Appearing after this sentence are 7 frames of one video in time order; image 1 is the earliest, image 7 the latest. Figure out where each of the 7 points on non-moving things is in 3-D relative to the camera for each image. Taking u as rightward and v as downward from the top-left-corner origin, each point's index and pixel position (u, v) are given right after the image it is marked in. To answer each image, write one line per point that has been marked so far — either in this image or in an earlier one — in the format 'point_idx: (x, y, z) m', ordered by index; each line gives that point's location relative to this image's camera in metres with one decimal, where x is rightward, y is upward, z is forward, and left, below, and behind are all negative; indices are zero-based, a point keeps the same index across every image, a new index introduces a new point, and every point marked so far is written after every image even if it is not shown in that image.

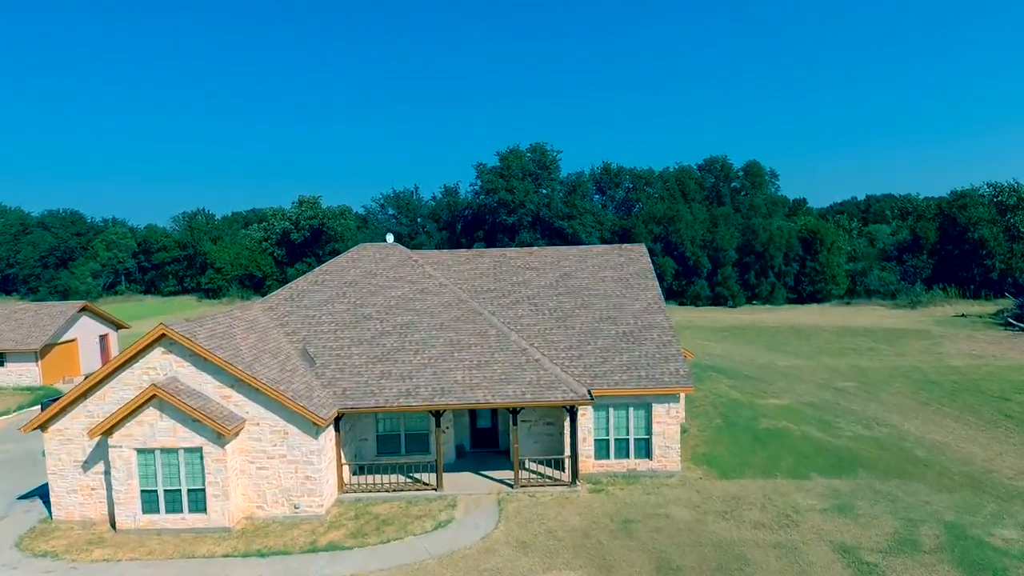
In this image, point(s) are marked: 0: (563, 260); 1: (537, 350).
0: (+1.1, +0.6, +18.1) m
1: (+0.4, -1.0, +14.4) m
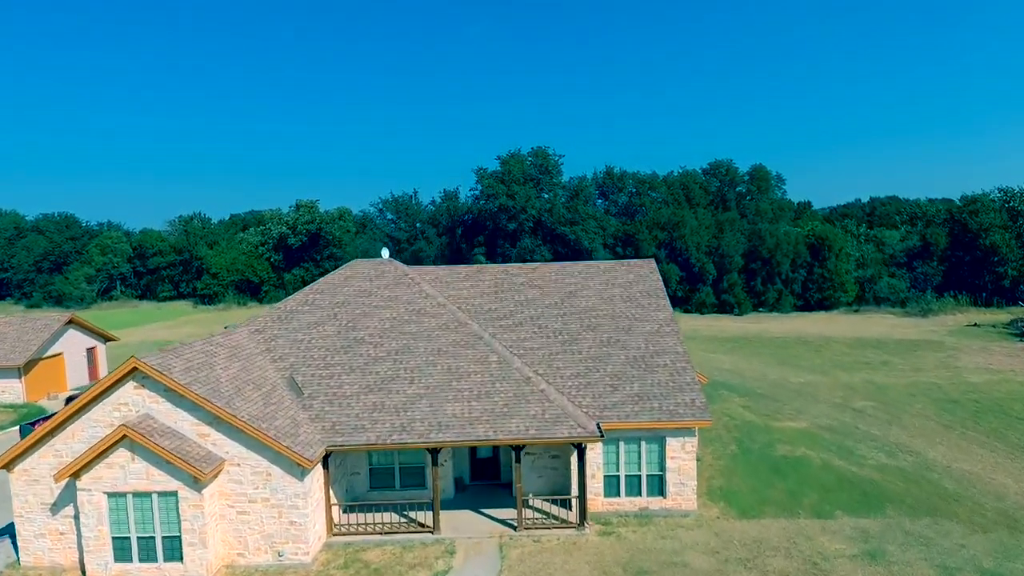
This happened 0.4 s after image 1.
0: (+1.1, +0.2, +17.1) m
1: (+0.5, -1.4, +13.4) m
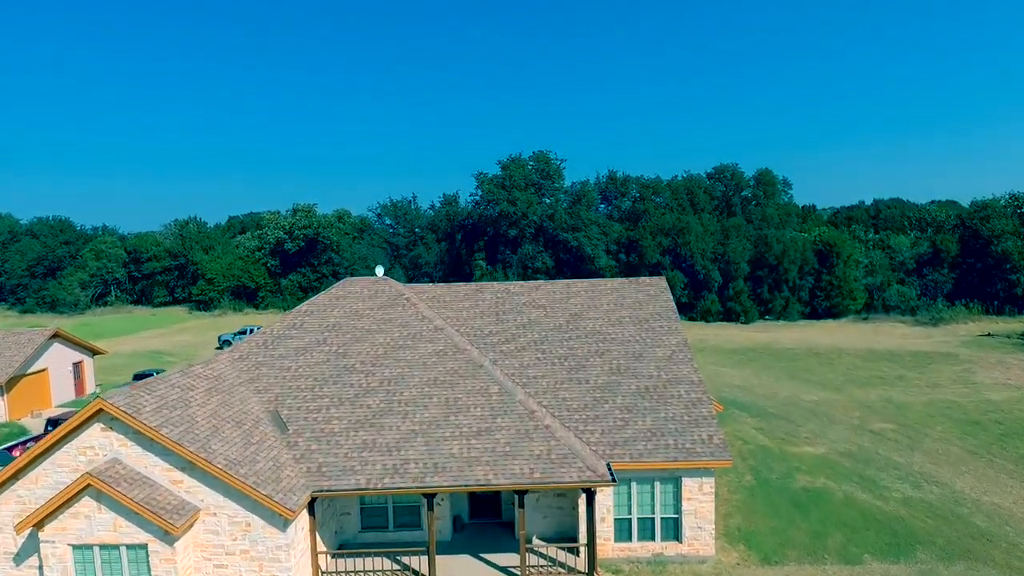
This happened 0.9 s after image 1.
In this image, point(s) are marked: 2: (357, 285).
0: (+1.2, -0.2, +16.1) m
1: (+0.5, -1.8, +12.4) m
2: (-2.9, 0.0, +16.0) m
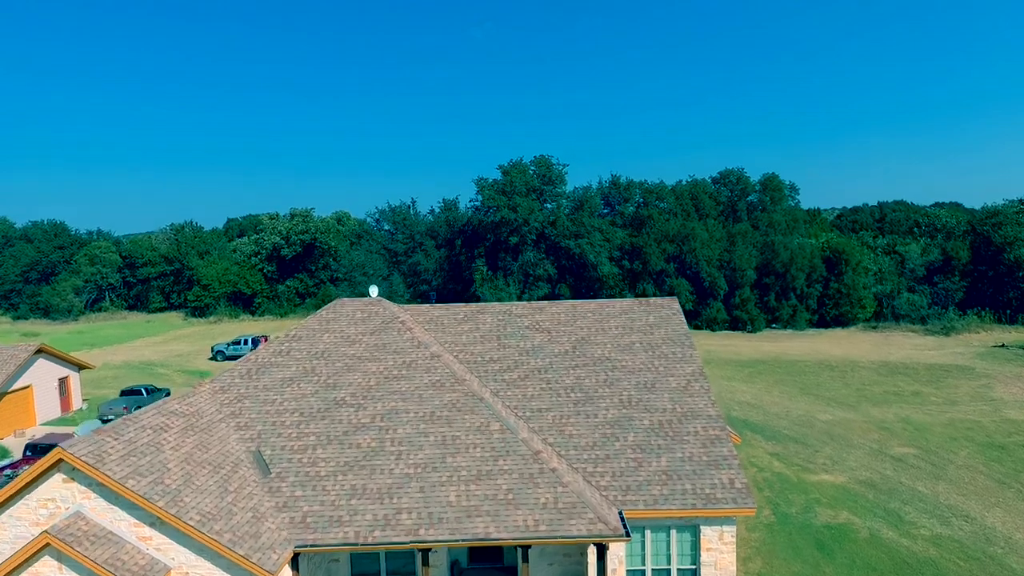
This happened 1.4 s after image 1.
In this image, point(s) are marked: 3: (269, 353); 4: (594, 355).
0: (+1.2, -0.6, +15.1) m
1: (+0.5, -2.2, +11.4) m
2: (-2.8, -0.3, +15.0) m
3: (-3.9, -1.0, +13.7) m
4: (+1.3, -1.1, +14.0) m
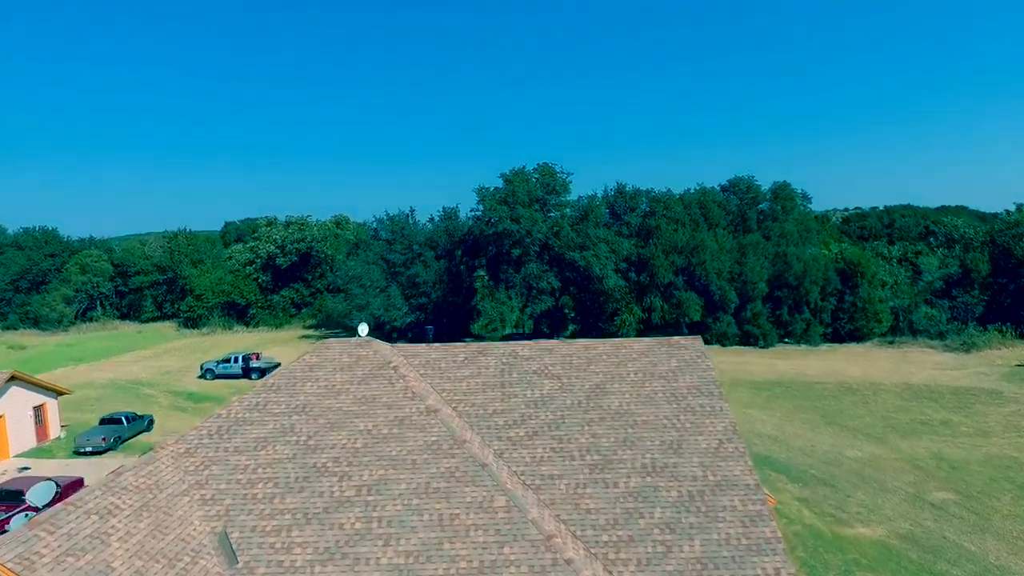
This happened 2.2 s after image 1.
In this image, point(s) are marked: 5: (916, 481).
0: (+1.3, -1.2, +13.5) m
1: (+0.6, -2.8, +9.8) m
2: (-2.7, -1.0, +13.4) m
3: (-3.8, -1.7, +12.1) m
4: (+1.4, -1.7, +12.4) m
5: (+8.9, -4.2, +19.2) m
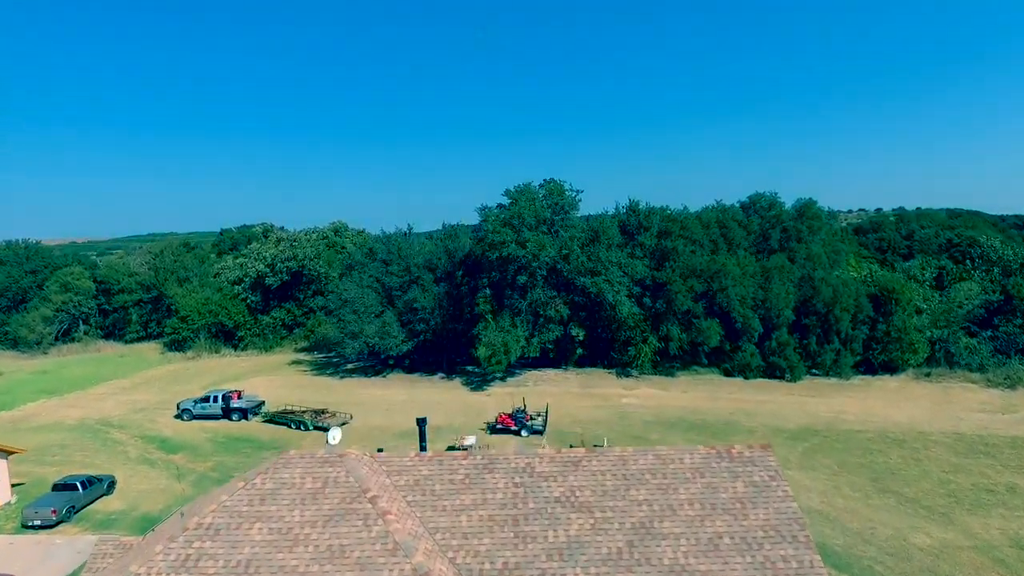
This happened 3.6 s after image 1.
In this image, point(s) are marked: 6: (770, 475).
0: (+1.5, -2.4, +10.4) m
1: (+0.8, -4.0, +6.7) m
2: (-2.6, -2.2, +10.3) m
3: (-3.6, -2.9, +9.0) m
4: (+1.6, -2.9, +9.3) m
5: (+9.1, -5.4, +16.0) m
6: (+3.1, -2.3, +10.5) m
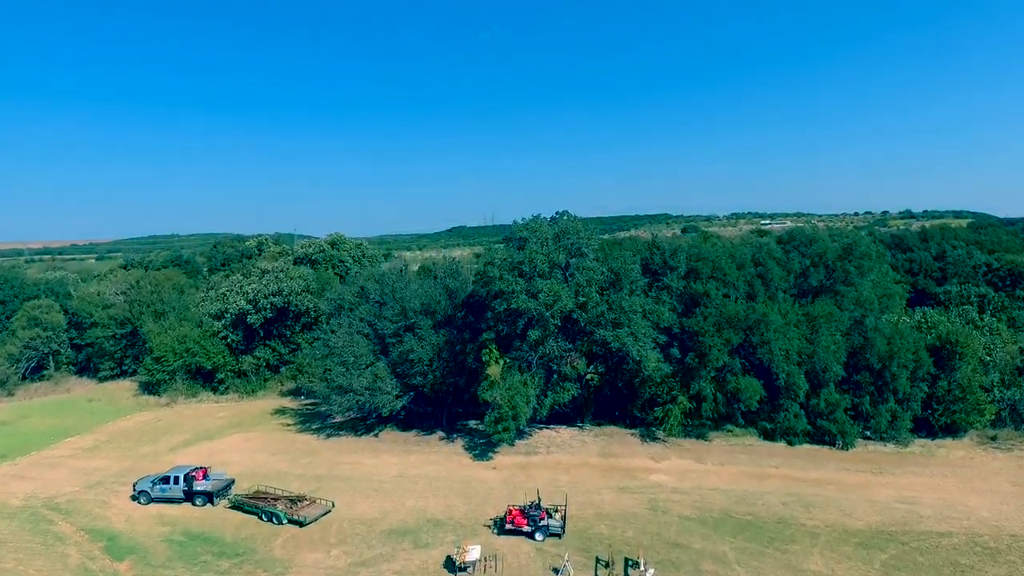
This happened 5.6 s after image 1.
0: (+1.8, -4.4, +5.7) m
1: (+1.1, -6.0, +2.0) m
2: (-2.3, -4.2, +5.6) m
3: (-3.3, -4.9, +4.4) m
4: (+1.9, -5.0, +4.6) m
5: (+9.5, -7.4, +11.4) m
6: (+3.4, -4.3, +5.8) m
